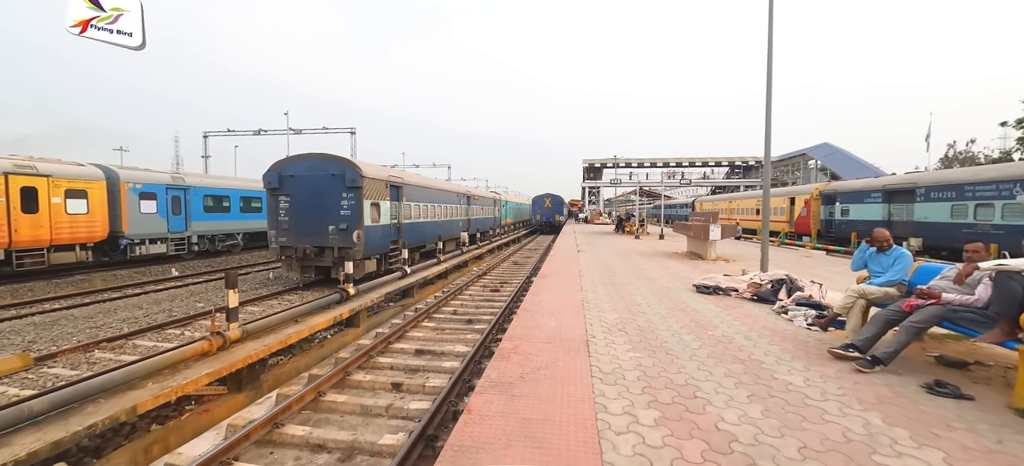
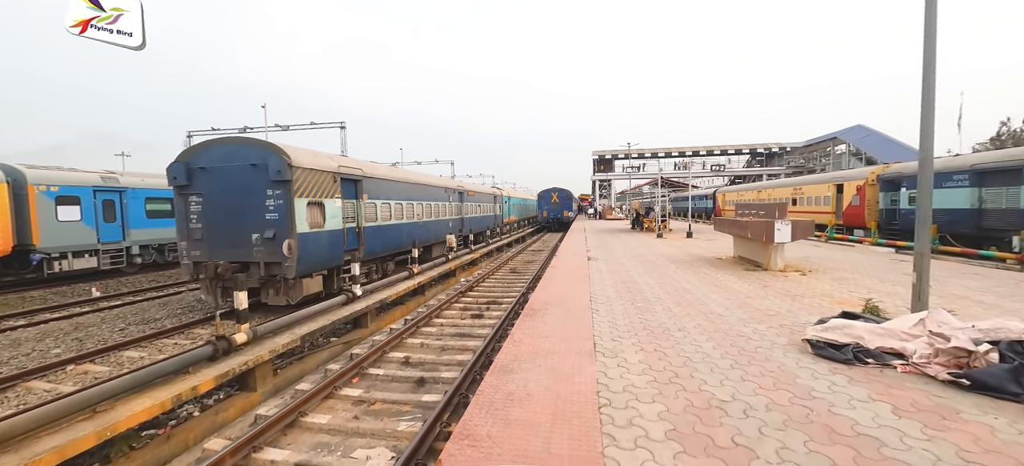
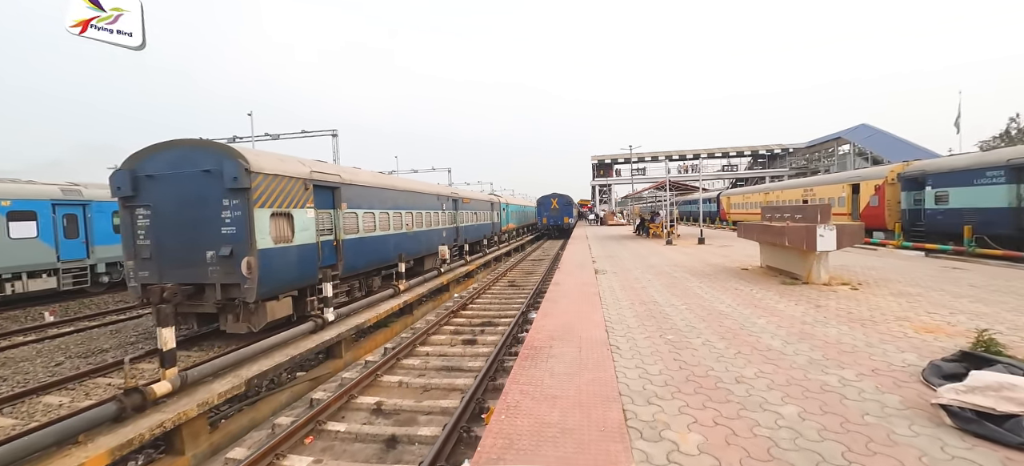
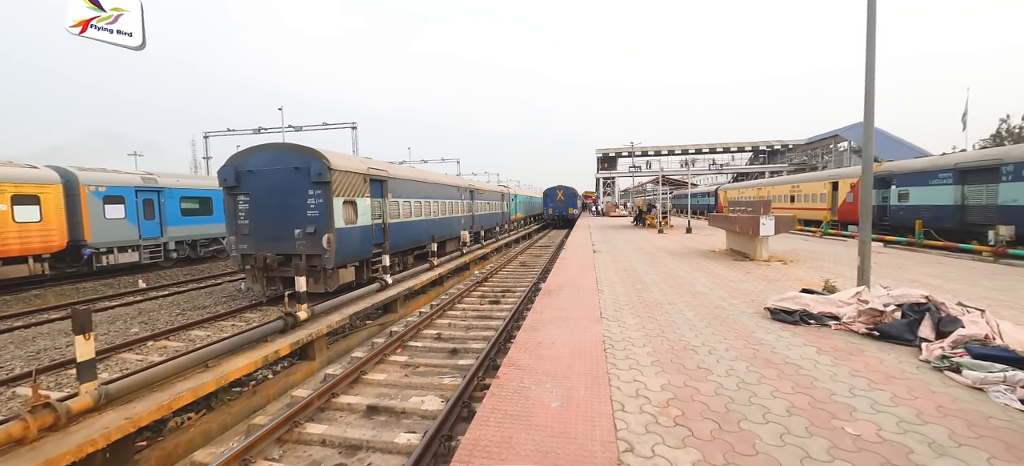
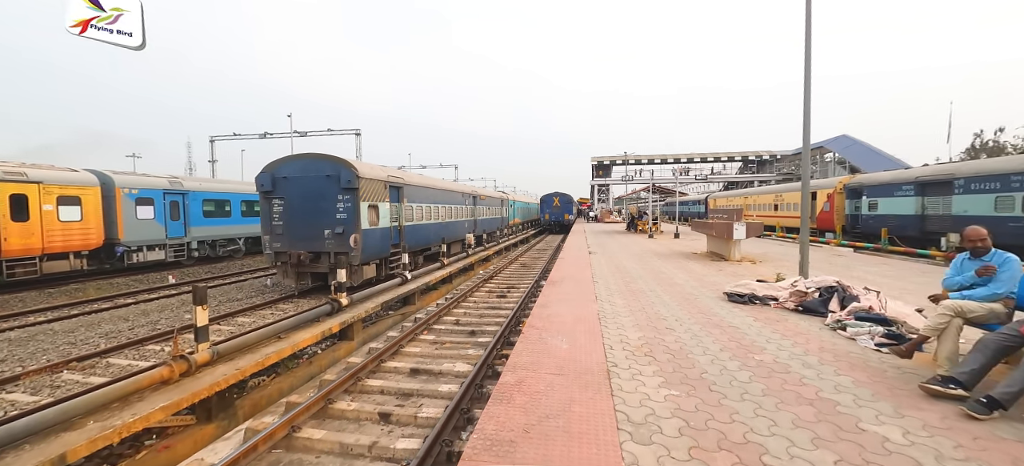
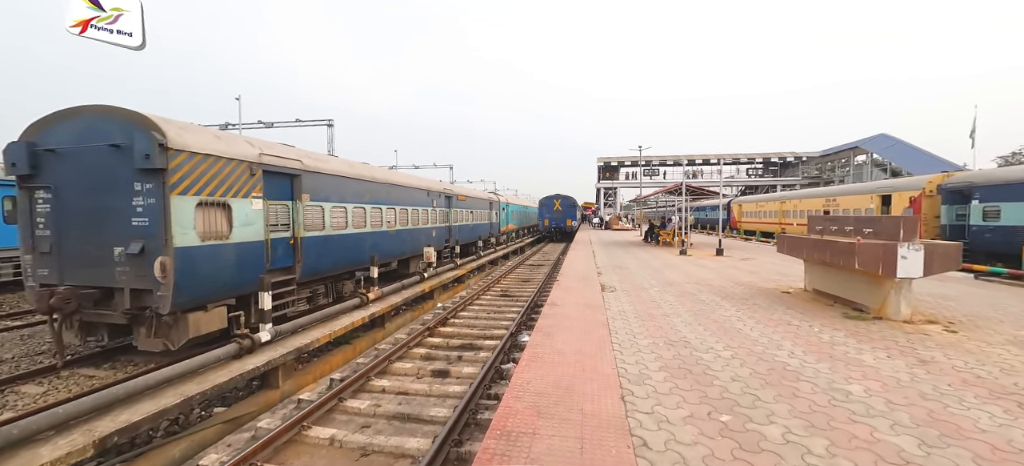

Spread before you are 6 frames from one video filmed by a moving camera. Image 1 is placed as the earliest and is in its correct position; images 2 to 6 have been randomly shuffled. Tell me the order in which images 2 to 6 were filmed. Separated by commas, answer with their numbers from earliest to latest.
5, 4, 2, 3, 6
